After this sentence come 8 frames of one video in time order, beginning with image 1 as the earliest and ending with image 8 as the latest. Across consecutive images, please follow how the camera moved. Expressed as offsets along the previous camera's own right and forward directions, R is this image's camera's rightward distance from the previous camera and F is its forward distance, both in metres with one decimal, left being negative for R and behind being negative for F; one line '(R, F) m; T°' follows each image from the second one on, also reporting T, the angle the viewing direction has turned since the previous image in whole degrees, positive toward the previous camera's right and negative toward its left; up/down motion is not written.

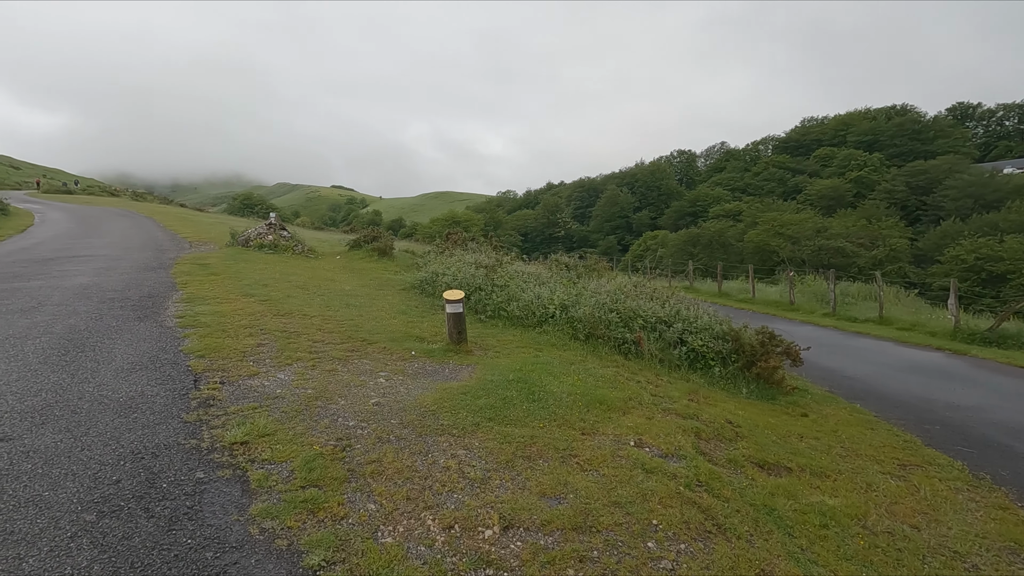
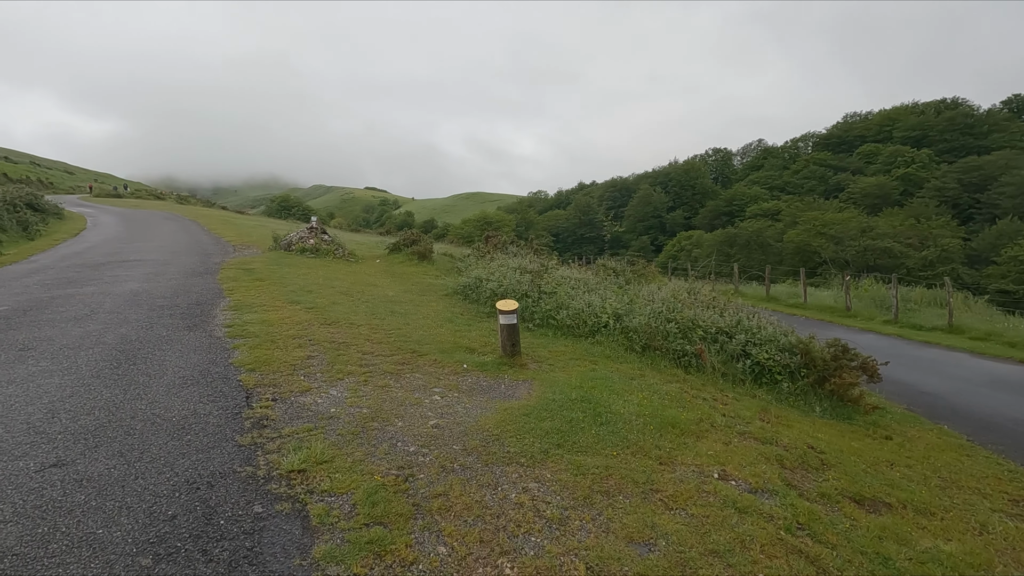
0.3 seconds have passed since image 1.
(-0.4, +0.4) m; -3°
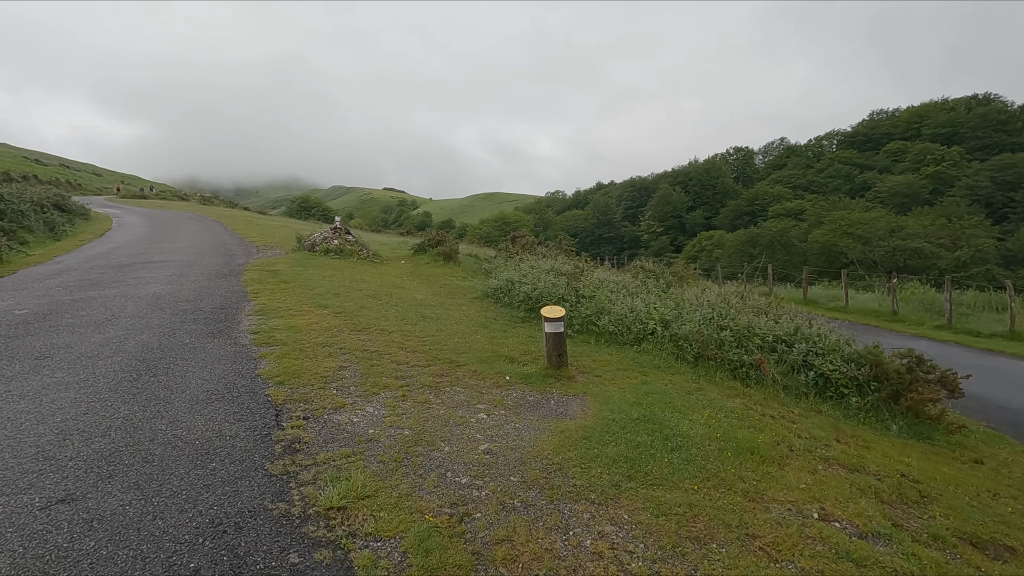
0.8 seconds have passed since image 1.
(-0.4, +0.7) m; -2°
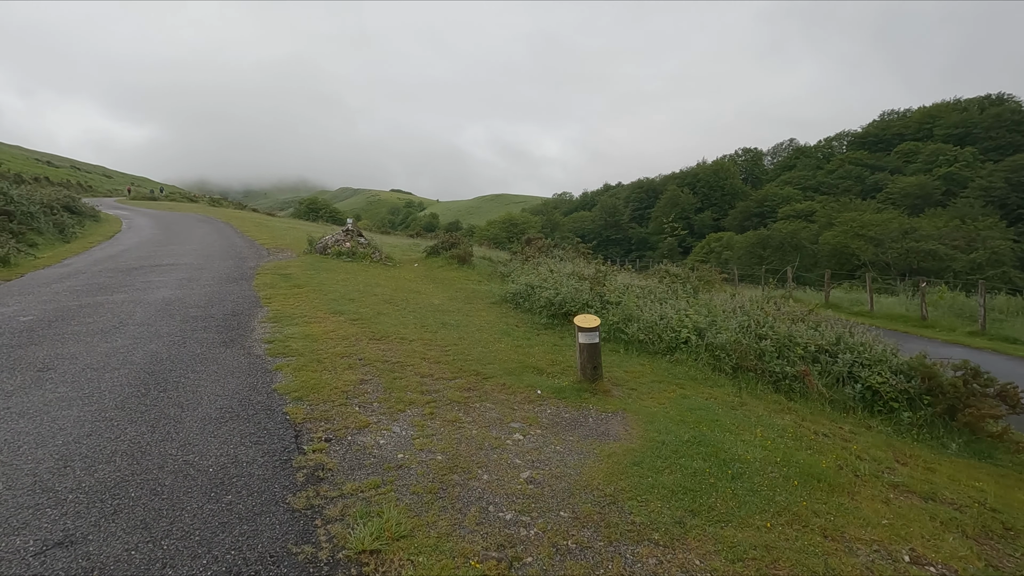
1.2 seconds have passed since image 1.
(-0.3, +0.5) m; -1°
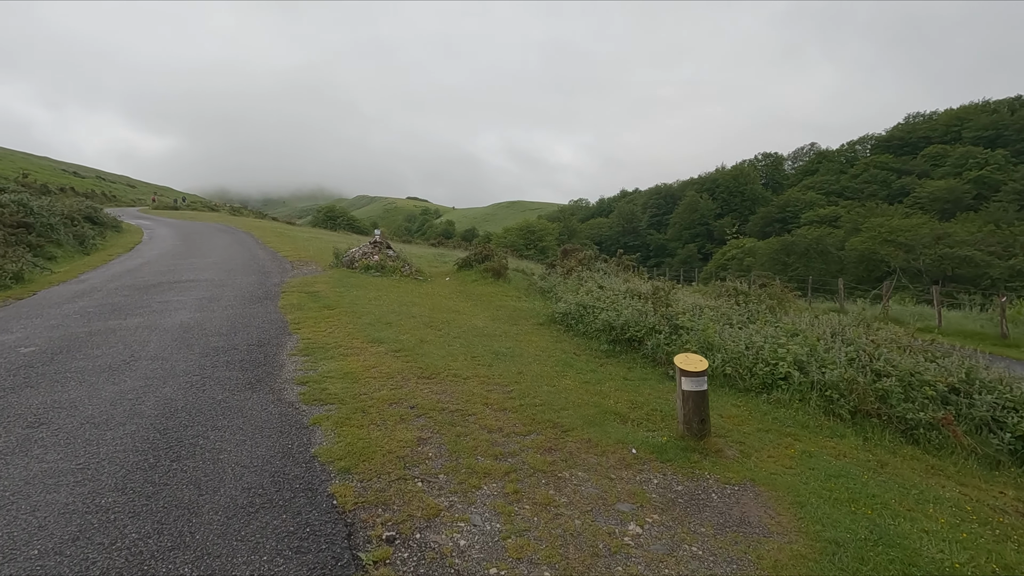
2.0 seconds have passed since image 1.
(-0.8, +1.3) m; -2°
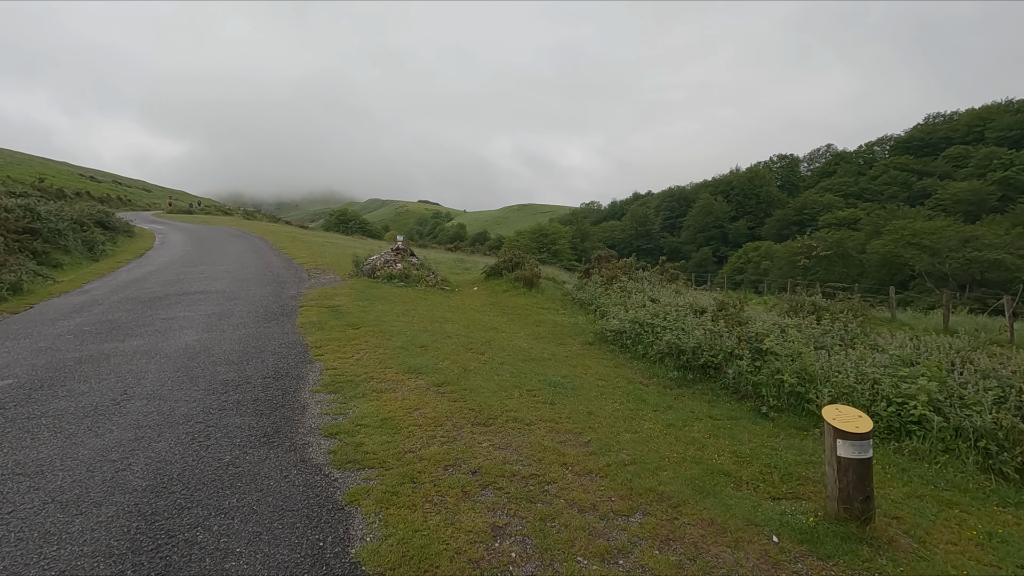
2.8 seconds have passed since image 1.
(-0.7, +1.4) m; -1°
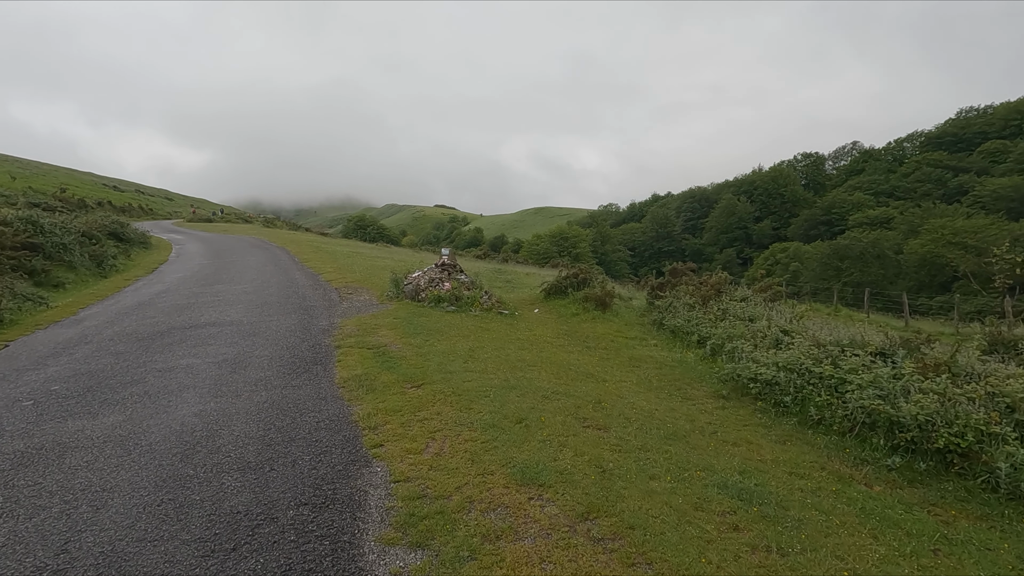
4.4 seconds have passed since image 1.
(-1.4, +2.8) m; -2°
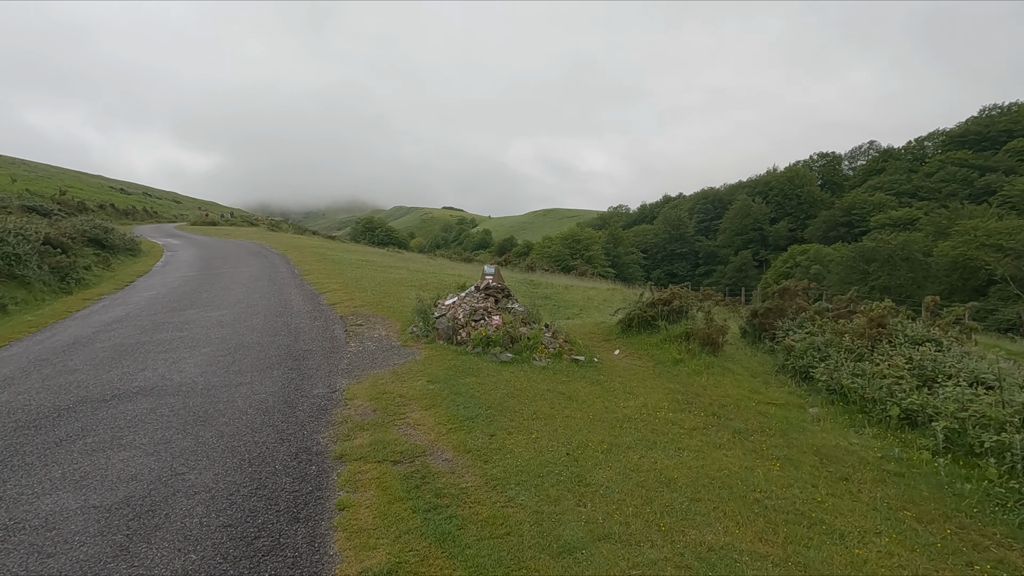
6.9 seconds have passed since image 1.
(-1.3, +4.0) m; -1°
